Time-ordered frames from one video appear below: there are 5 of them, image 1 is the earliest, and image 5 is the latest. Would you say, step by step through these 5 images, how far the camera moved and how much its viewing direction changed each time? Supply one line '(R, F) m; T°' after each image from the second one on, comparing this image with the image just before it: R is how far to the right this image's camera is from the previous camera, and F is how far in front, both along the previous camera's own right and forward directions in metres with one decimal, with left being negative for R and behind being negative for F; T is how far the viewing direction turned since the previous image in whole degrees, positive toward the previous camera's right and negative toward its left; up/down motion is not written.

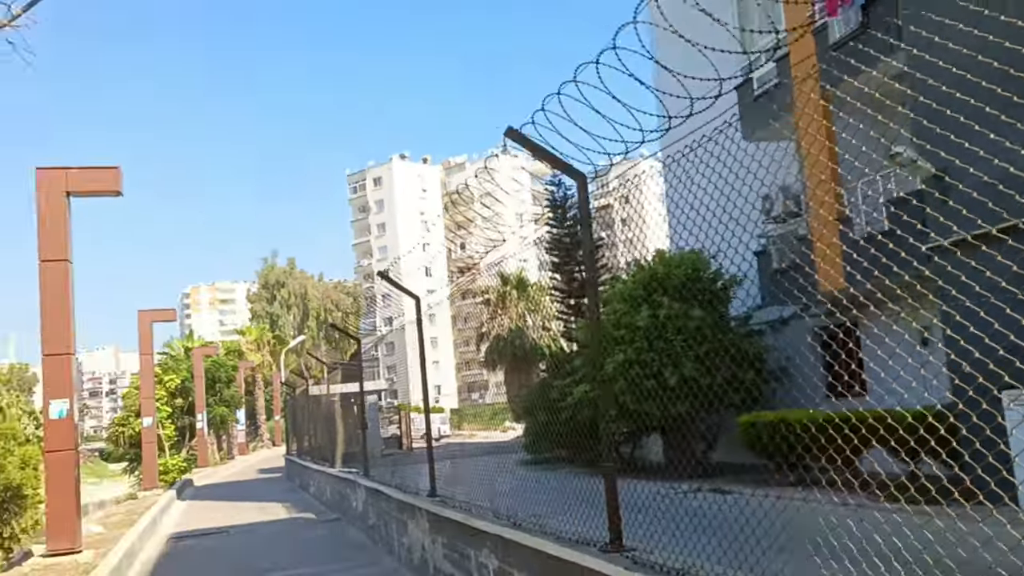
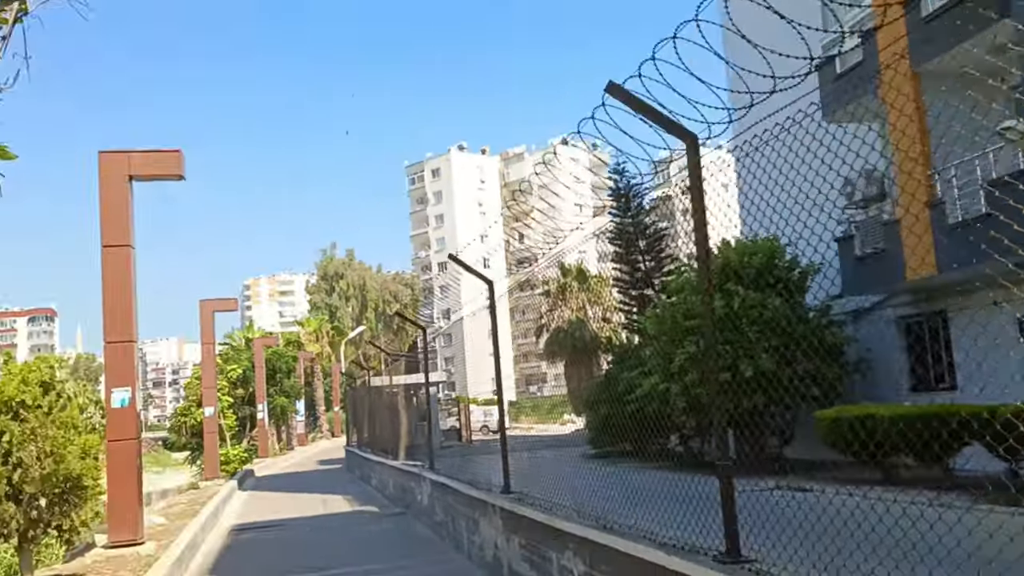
(-0.1, +0.1) m; -4°
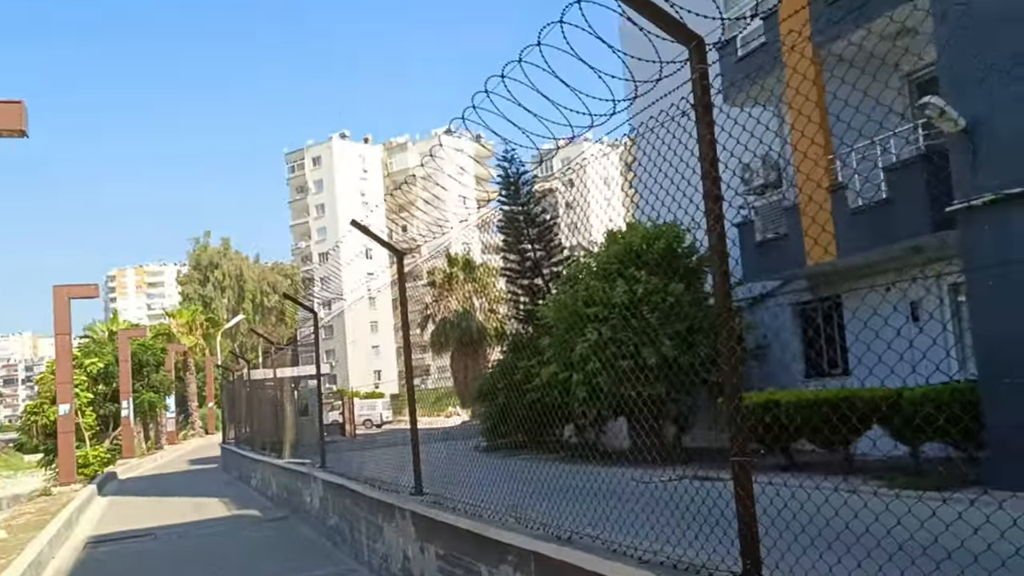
(-0.1, +0.3) m; +9°
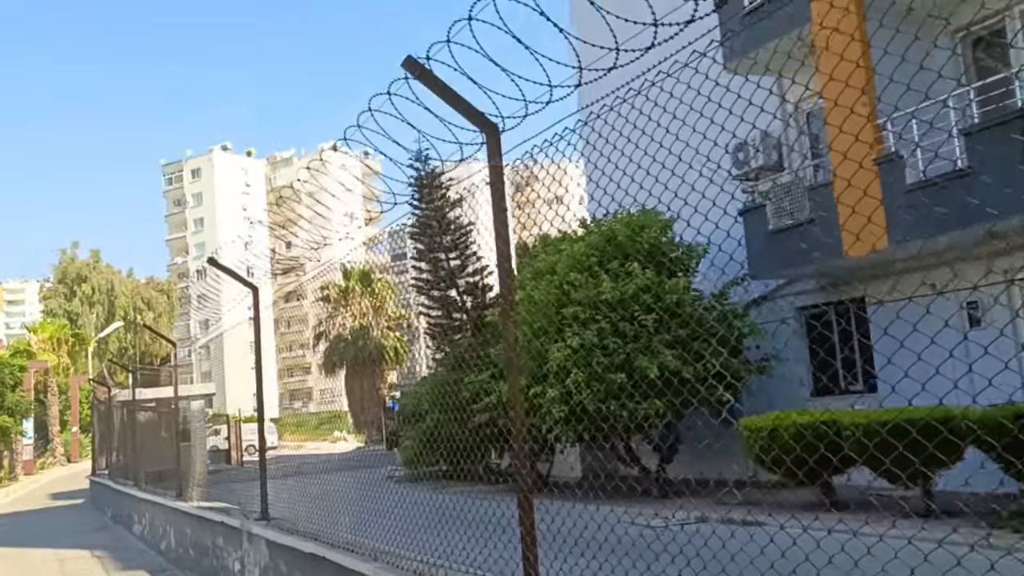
(-0.4, +0.9) m; +8°
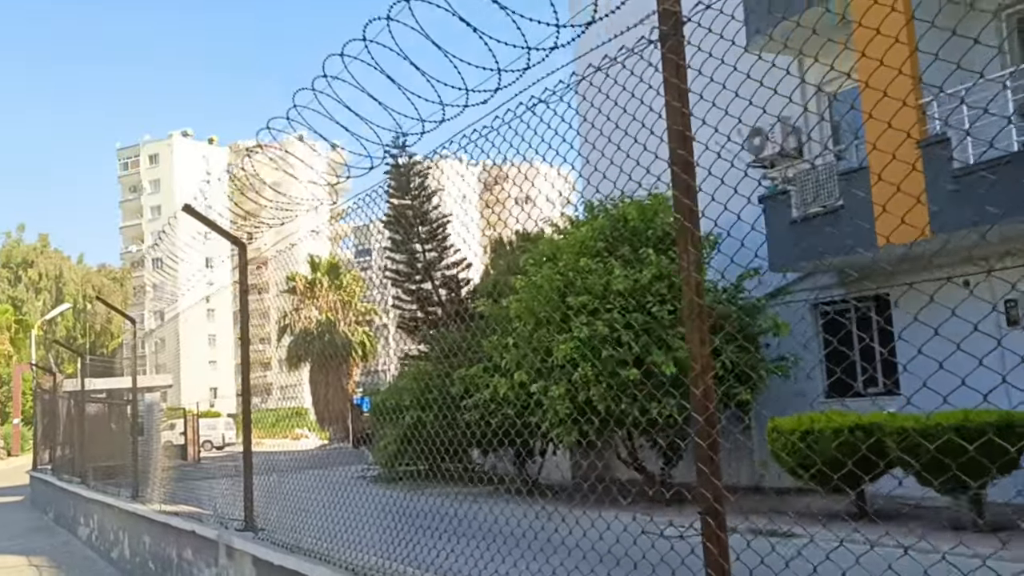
(-0.2, +0.3) m; +3°
